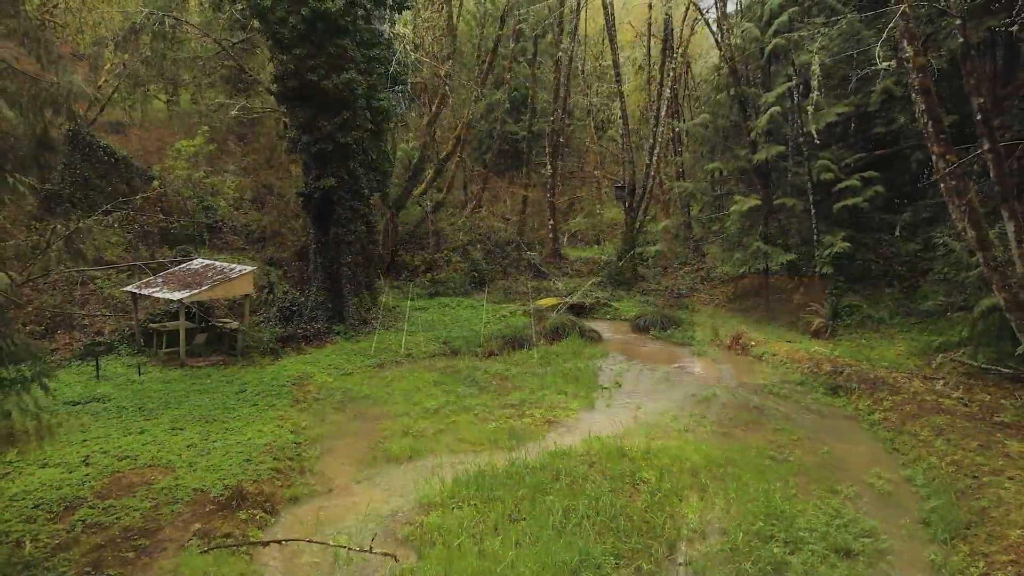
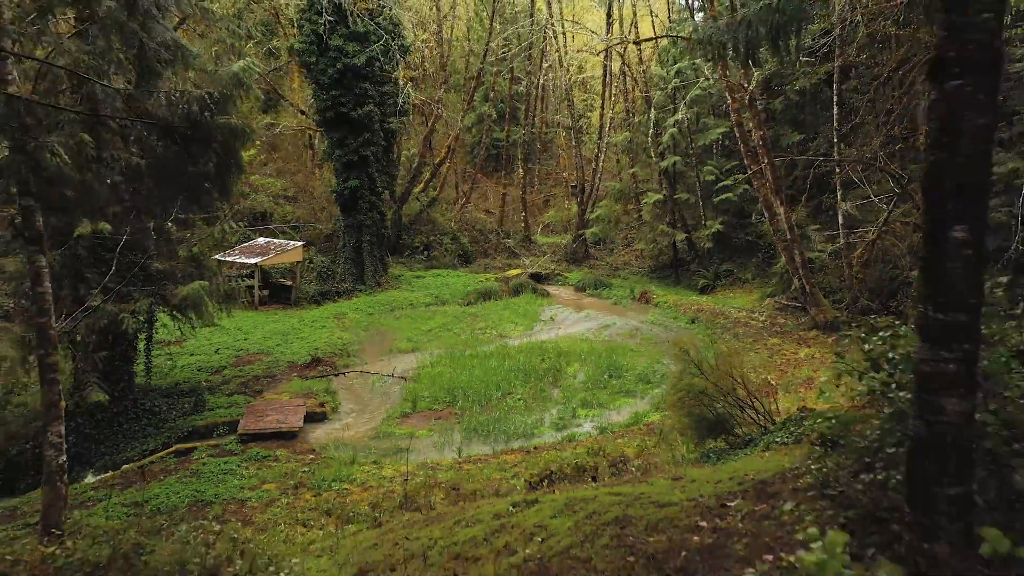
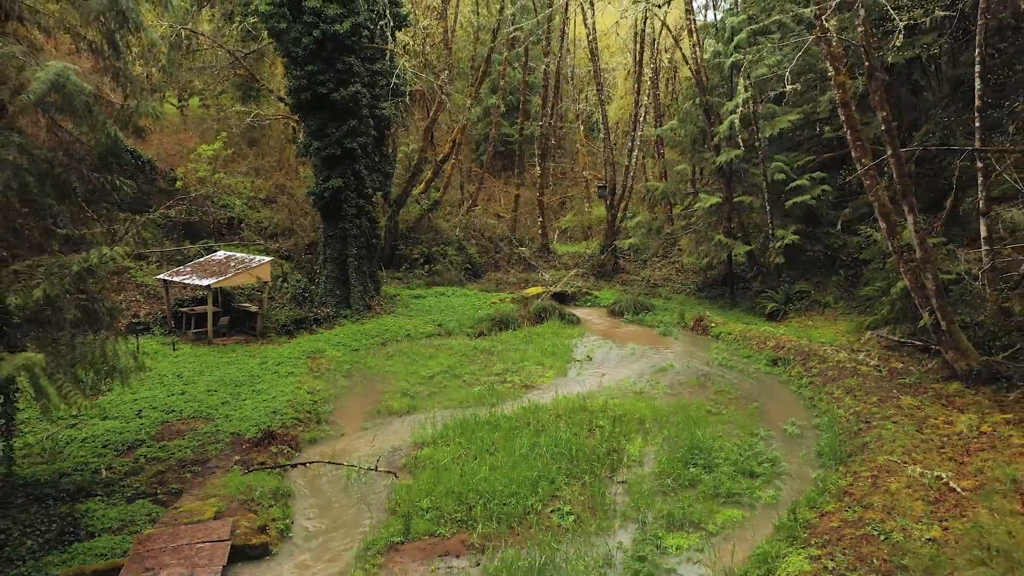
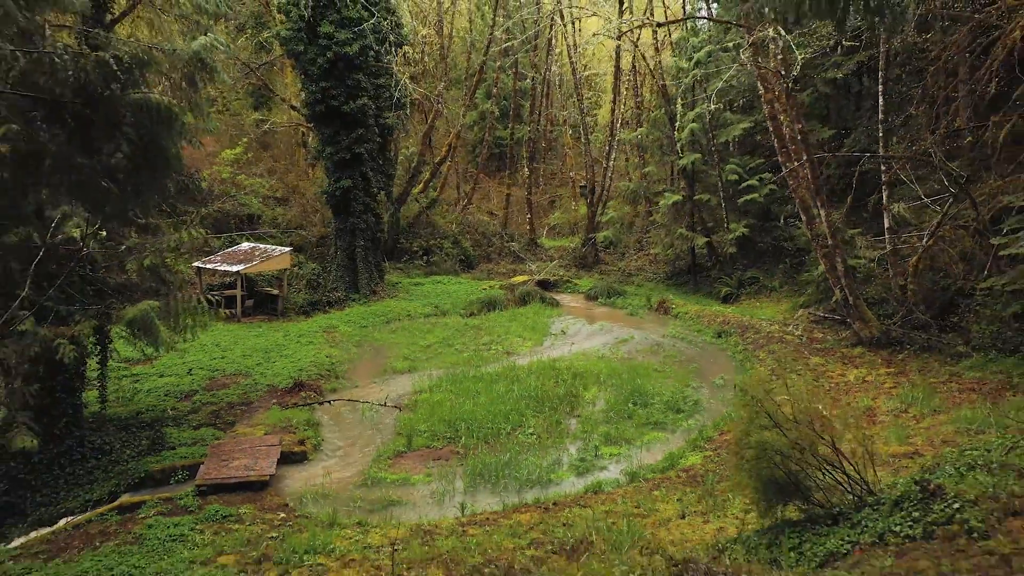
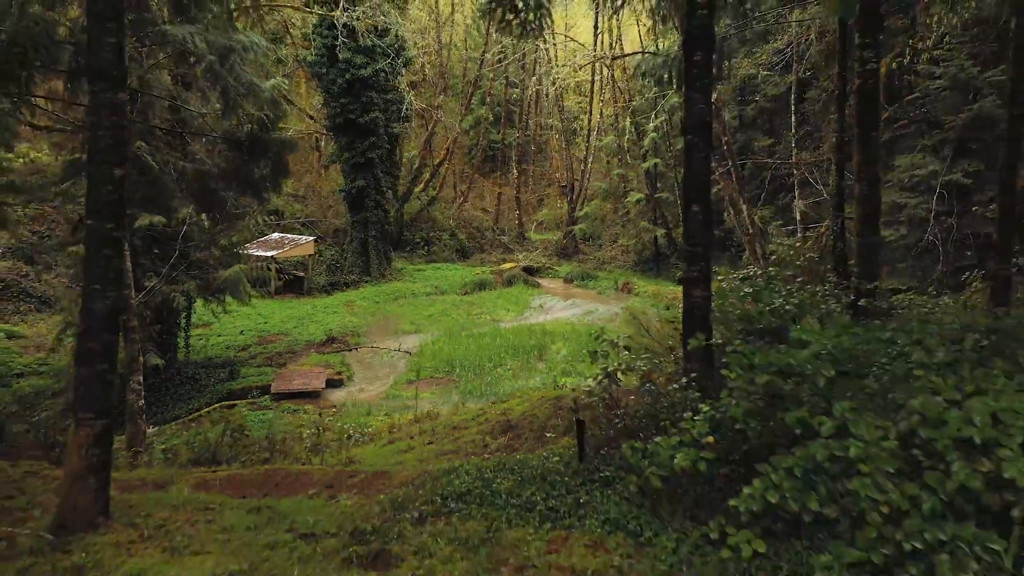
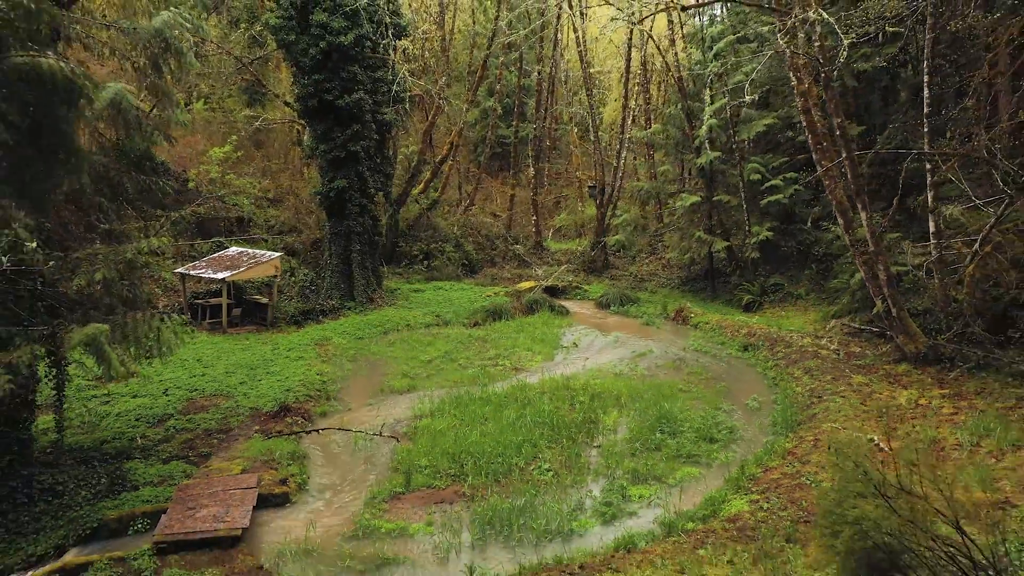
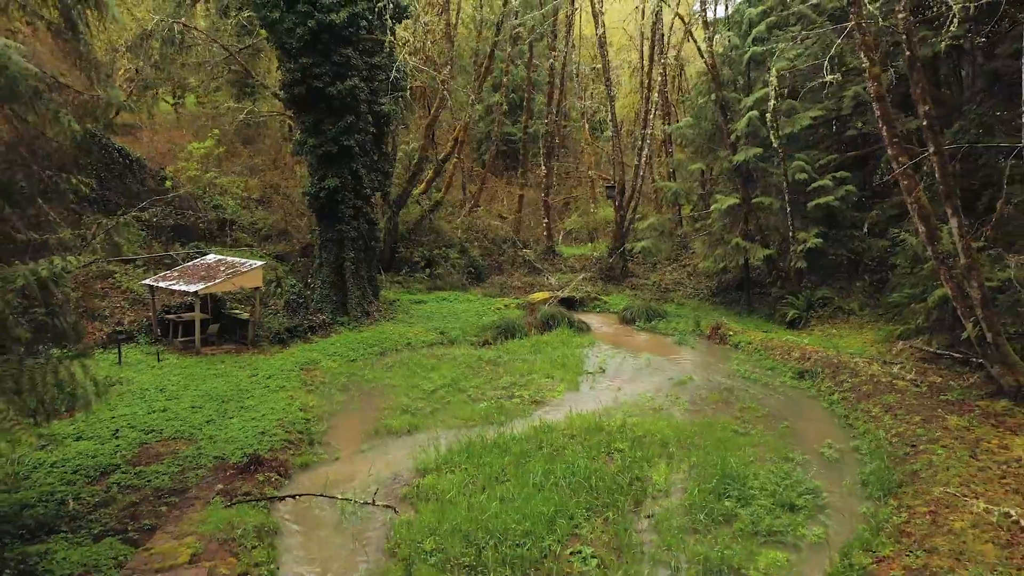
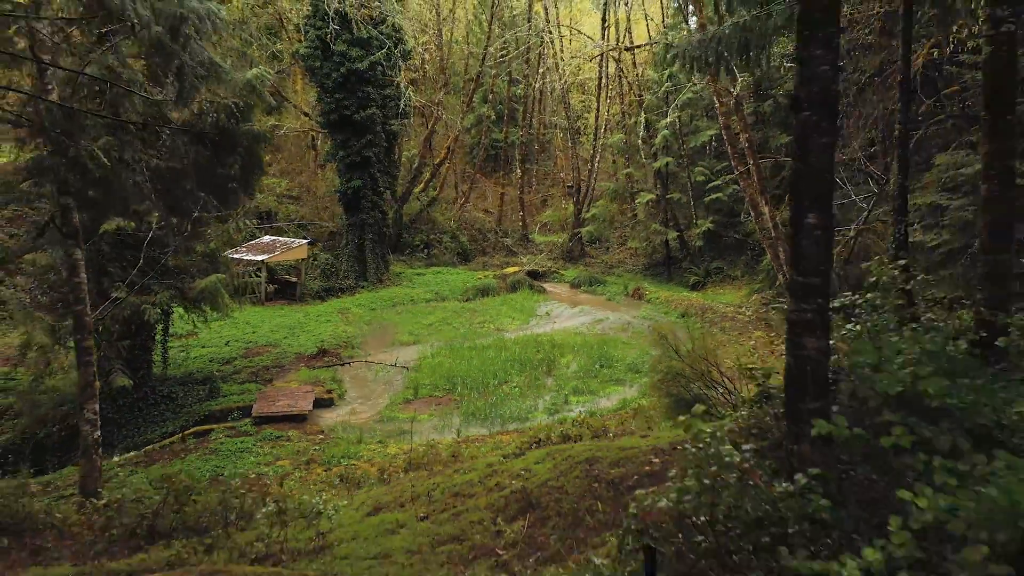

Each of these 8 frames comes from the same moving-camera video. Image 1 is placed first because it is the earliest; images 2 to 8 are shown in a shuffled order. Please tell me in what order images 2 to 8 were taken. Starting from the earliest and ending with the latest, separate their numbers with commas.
7, 3, 6, 4, 2, 8, 5
